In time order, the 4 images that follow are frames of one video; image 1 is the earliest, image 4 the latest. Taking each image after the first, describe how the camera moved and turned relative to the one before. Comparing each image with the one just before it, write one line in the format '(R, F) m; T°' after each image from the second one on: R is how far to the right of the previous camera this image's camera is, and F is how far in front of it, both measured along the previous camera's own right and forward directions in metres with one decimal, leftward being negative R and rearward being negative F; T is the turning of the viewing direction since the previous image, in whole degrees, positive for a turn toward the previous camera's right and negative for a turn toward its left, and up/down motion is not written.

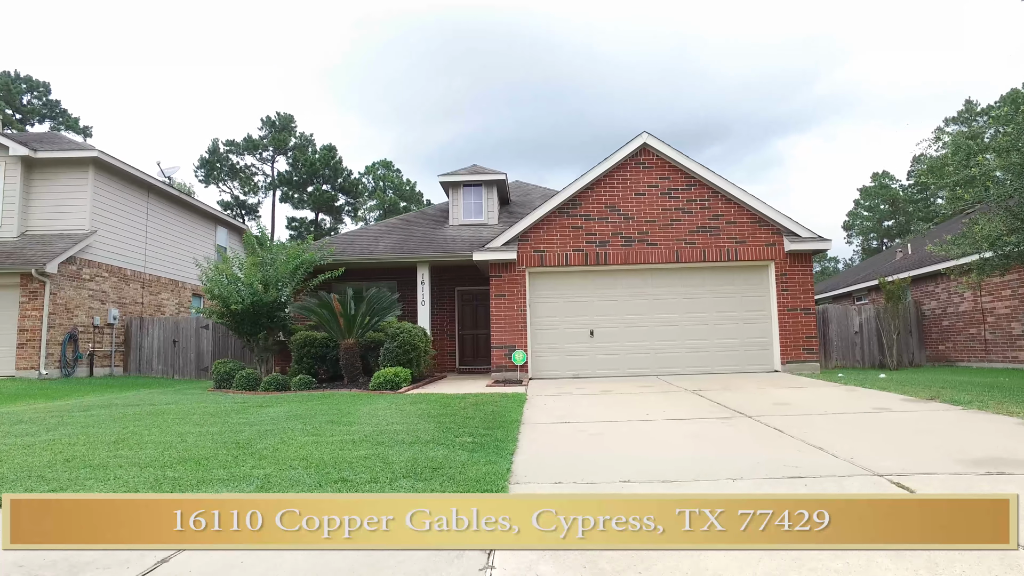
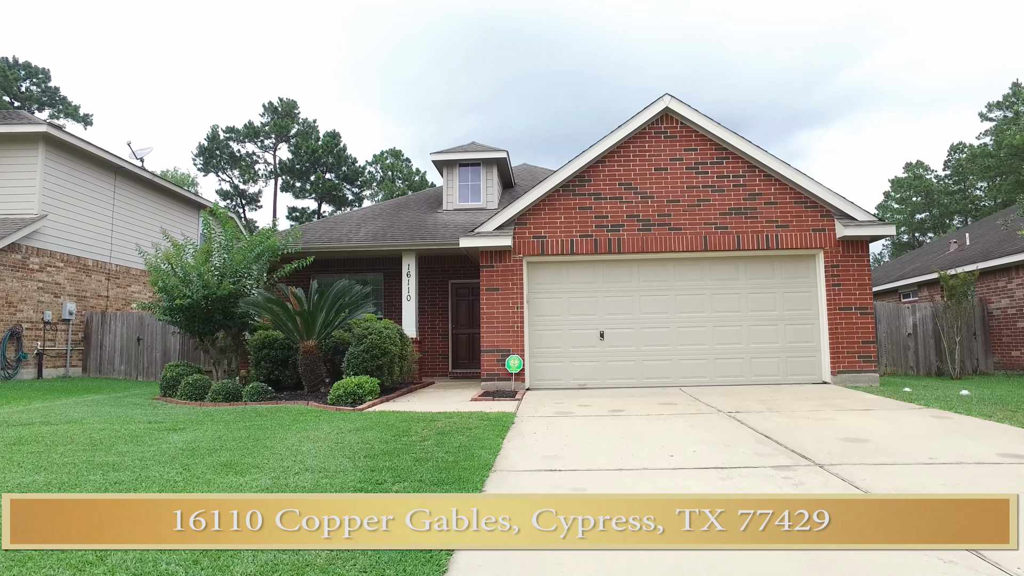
(+0.3, +1.7) m; -2°
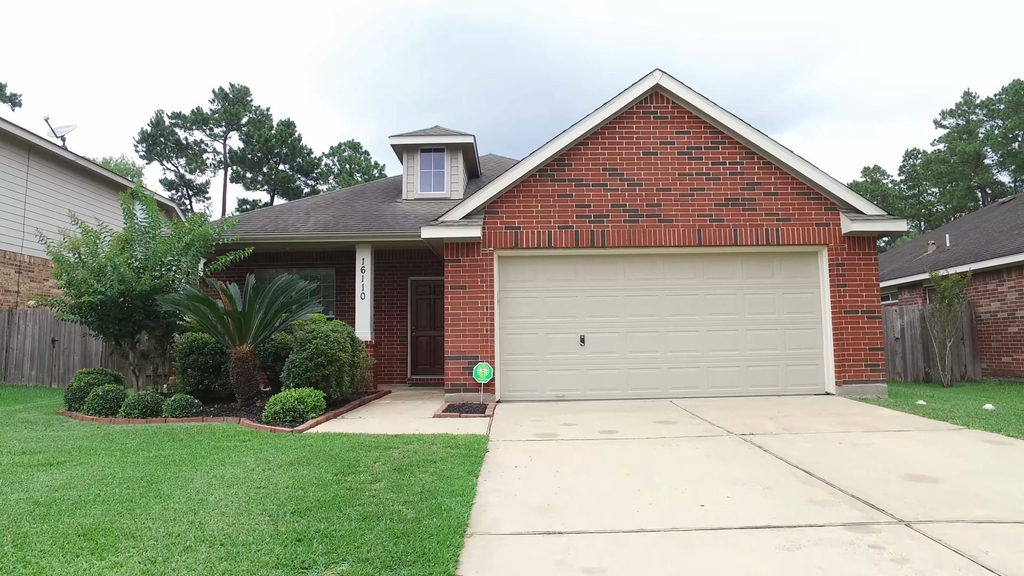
(-0.1, +1.1) m; +4°
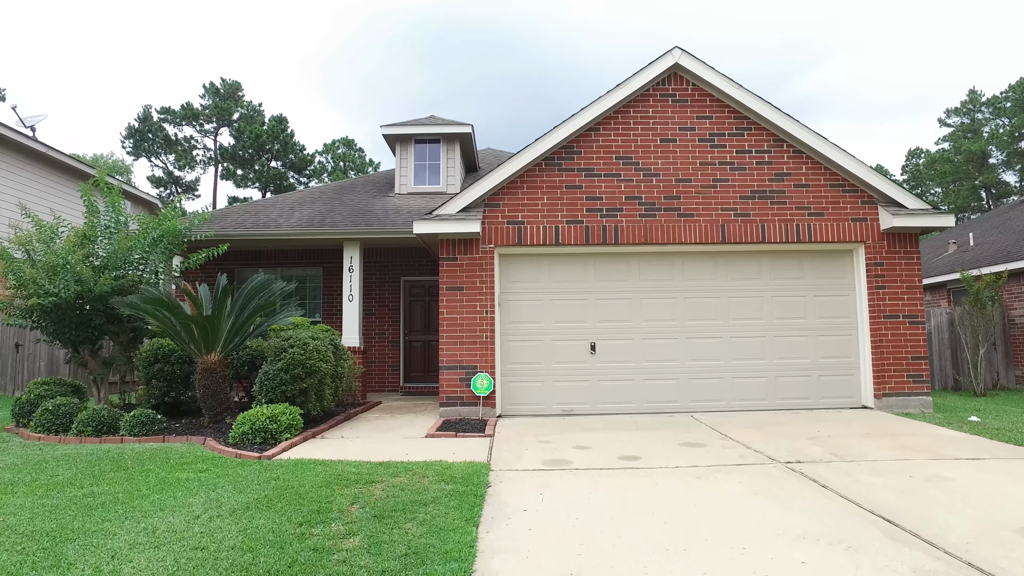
(-0.1, +0.8) m; 0°
